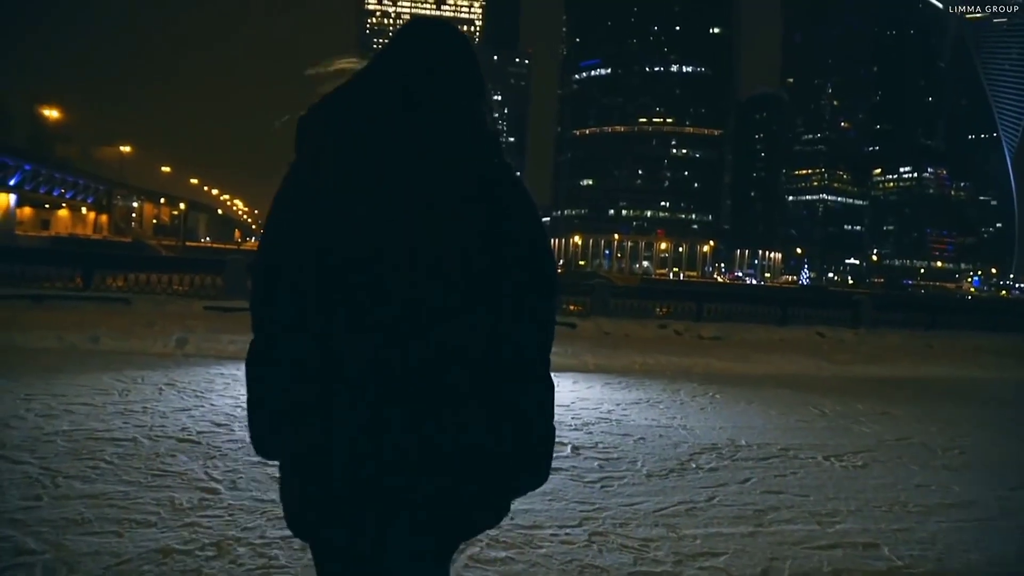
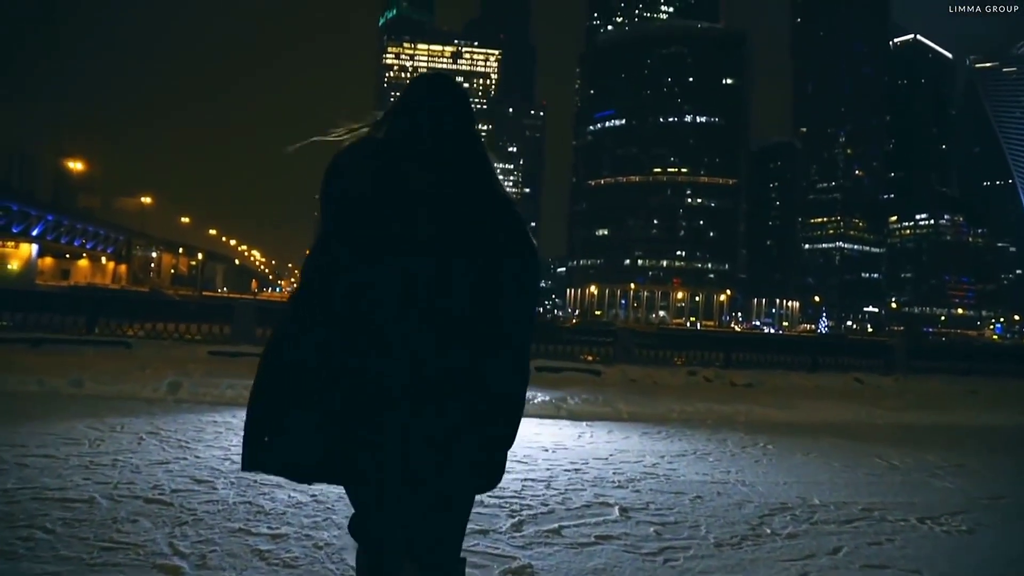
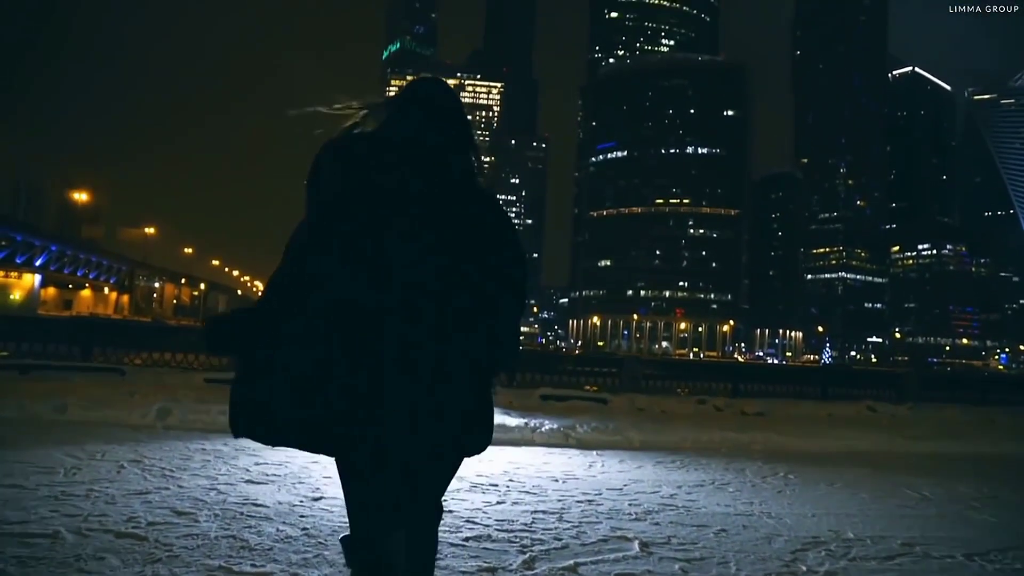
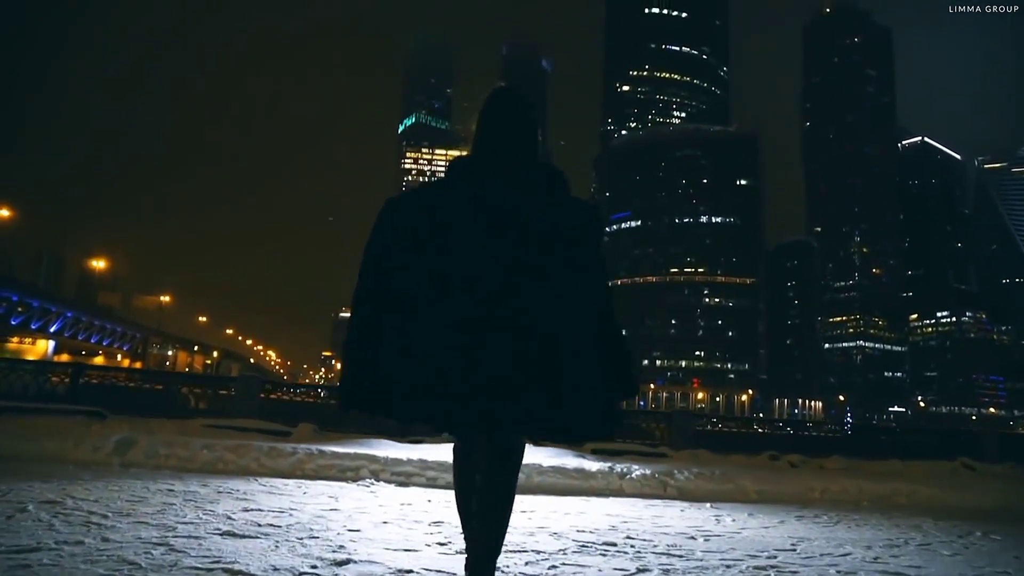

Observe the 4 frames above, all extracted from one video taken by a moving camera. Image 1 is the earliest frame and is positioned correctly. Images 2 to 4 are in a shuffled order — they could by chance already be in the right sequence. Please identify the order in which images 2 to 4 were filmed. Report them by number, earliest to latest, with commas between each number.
2, 3, 4
